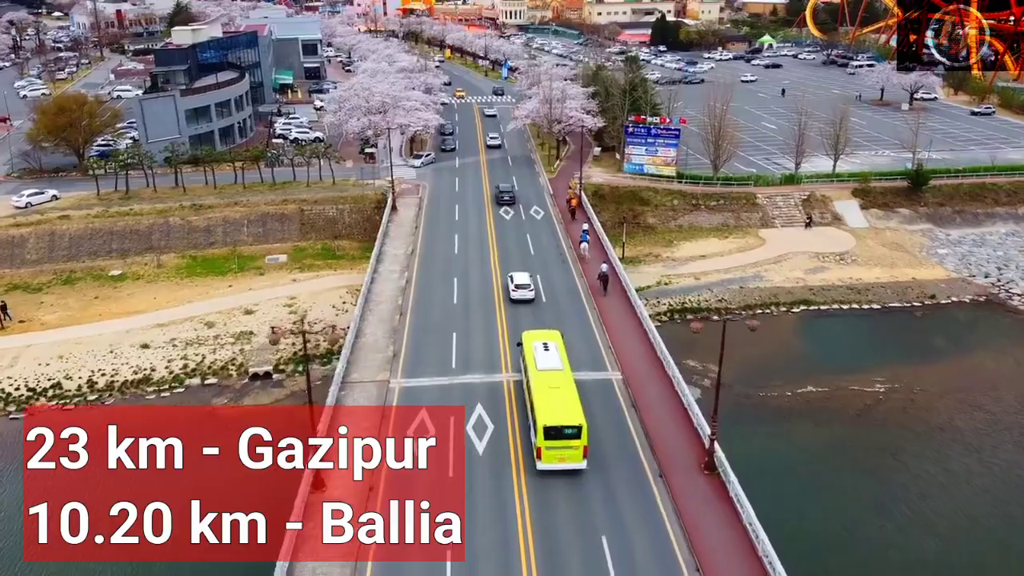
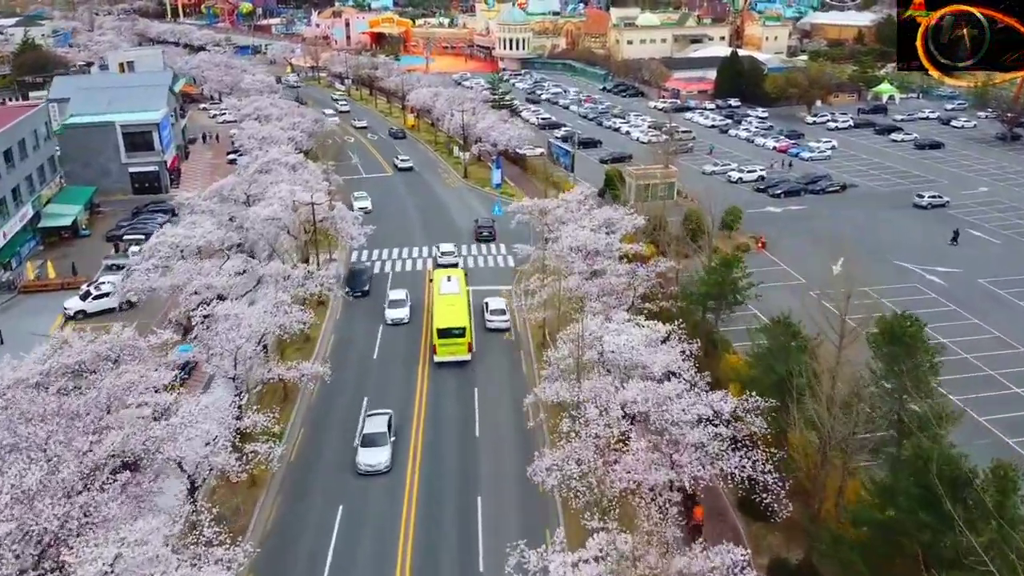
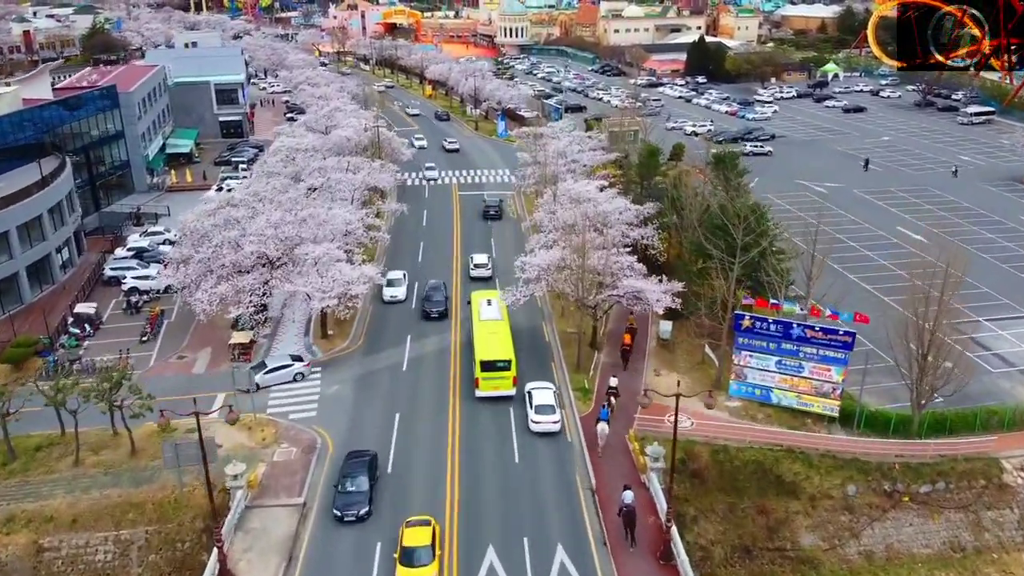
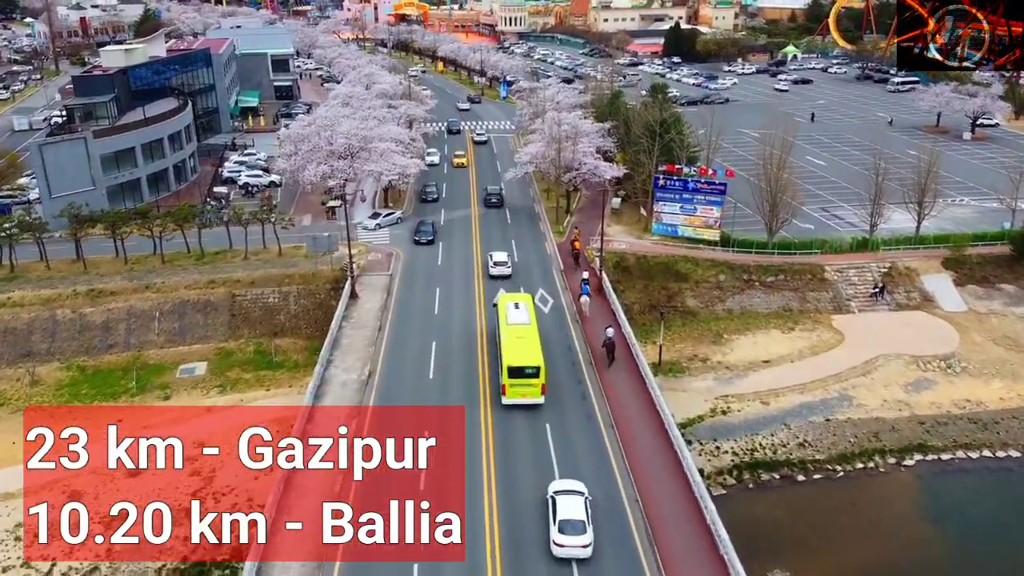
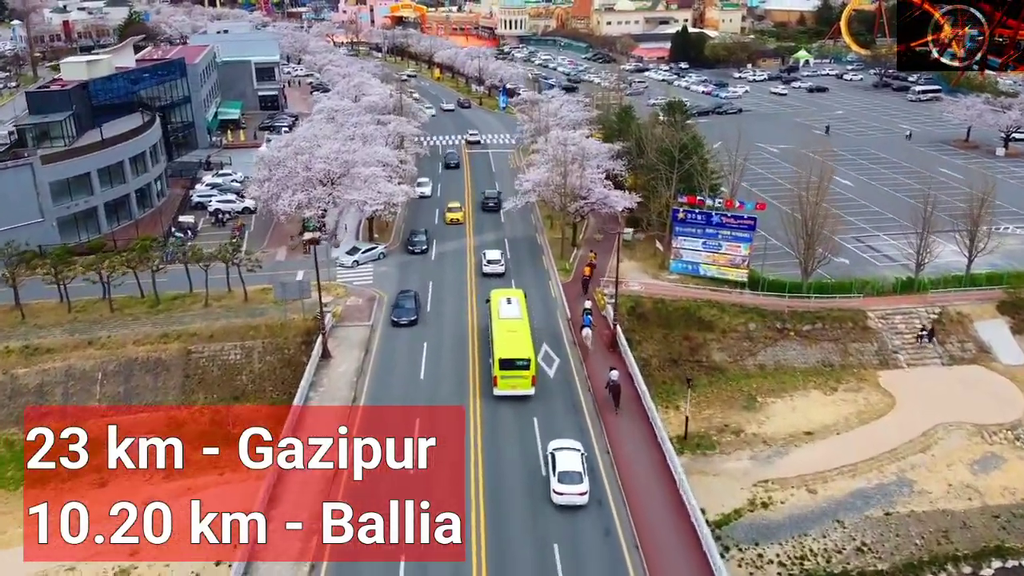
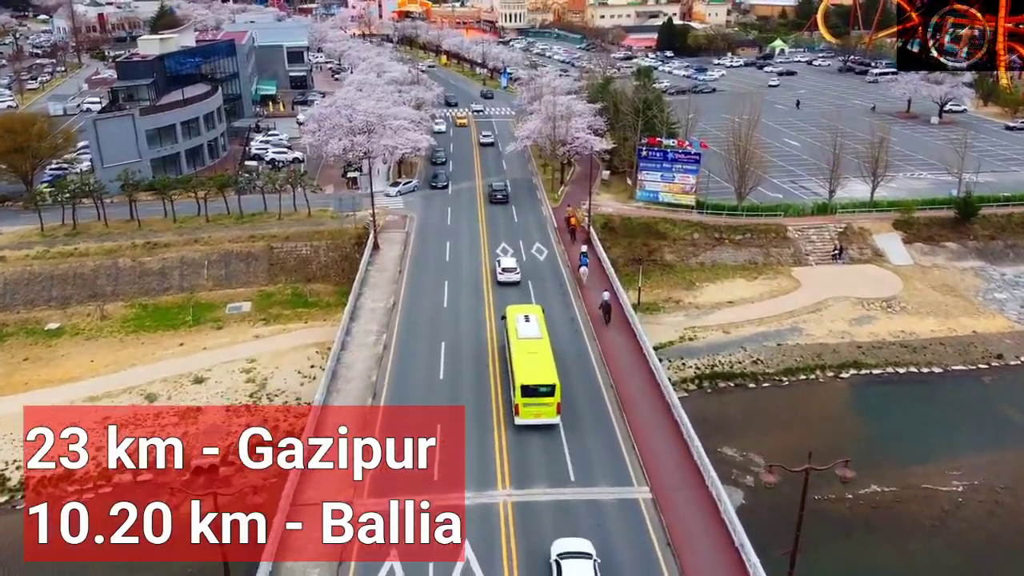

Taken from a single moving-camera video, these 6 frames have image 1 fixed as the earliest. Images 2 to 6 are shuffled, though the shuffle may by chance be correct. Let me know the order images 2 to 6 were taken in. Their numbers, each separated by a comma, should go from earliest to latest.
6, 4, 5, 3, 2
